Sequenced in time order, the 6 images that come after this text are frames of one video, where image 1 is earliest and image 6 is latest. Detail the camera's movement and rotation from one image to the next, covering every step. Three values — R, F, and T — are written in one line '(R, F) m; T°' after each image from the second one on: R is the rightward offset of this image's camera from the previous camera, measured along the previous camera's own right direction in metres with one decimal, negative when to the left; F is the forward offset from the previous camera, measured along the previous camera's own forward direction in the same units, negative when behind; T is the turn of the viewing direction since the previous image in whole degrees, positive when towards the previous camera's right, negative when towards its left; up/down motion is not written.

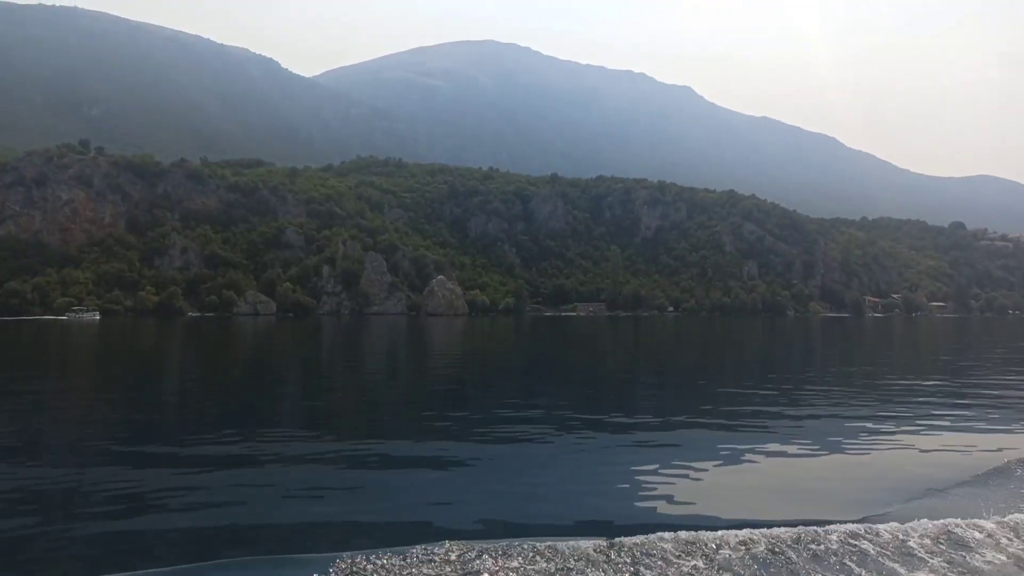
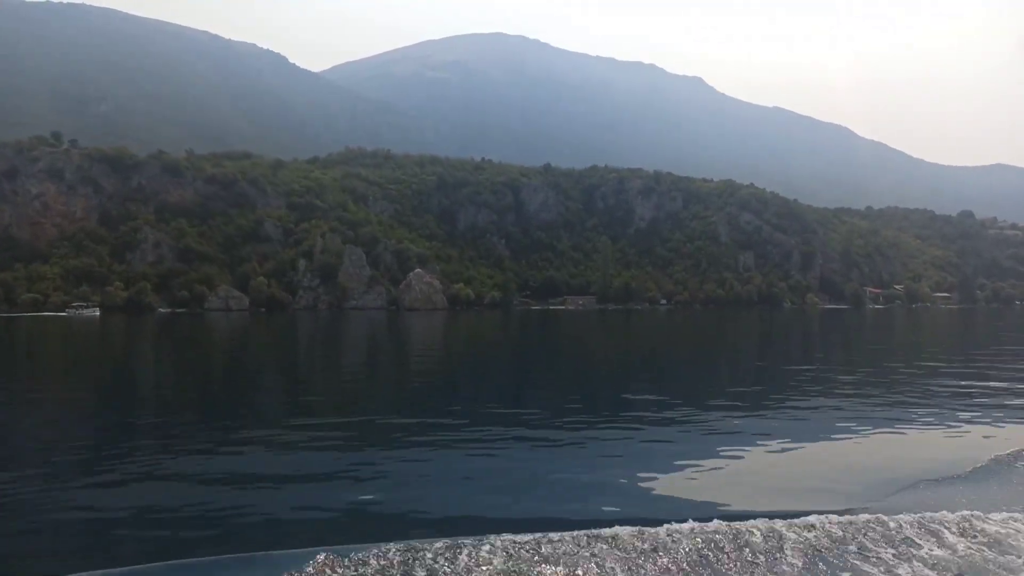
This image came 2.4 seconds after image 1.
(+2.0, +1.8) m; -1°
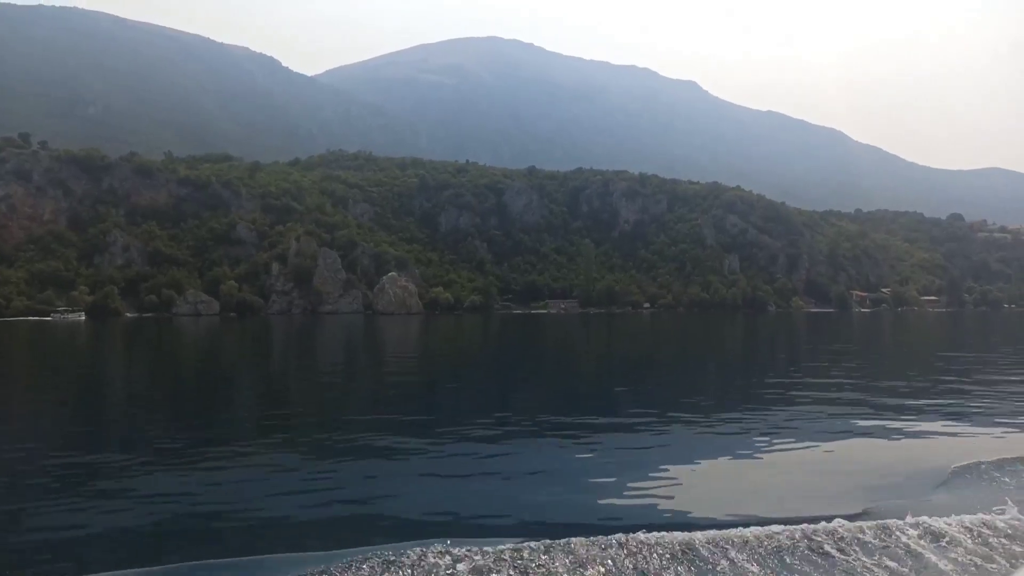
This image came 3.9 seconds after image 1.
(+1.1, +1.1) m; 0°
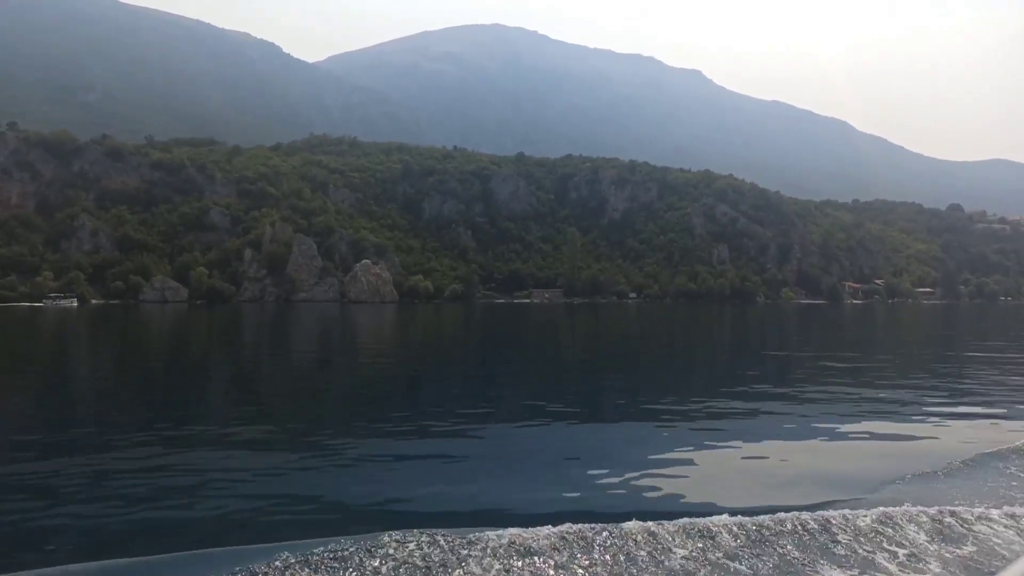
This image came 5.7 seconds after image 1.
(+1.6, +1.5) m; 0°
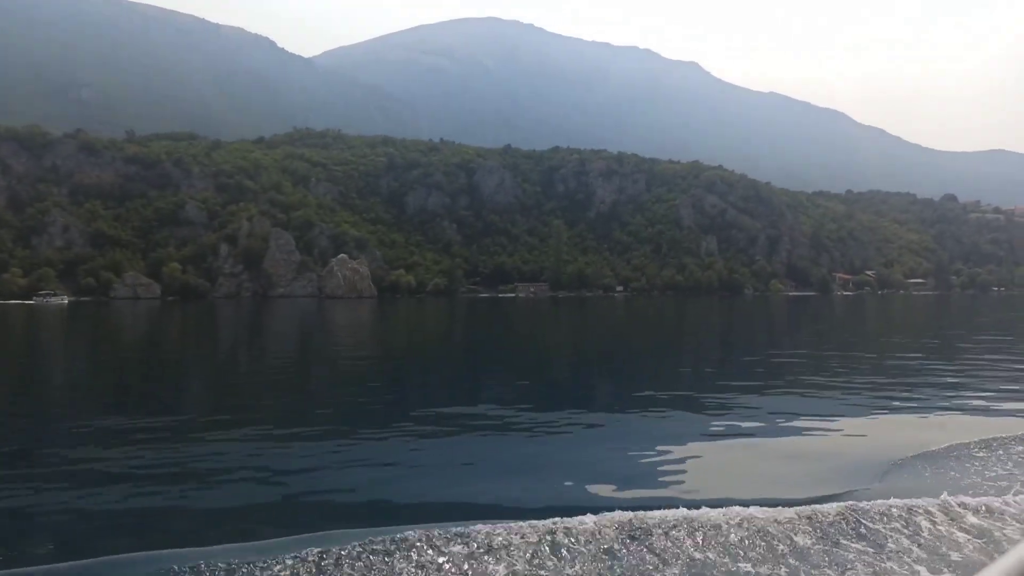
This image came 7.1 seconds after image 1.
(+1.1, +1.0) m; 0°
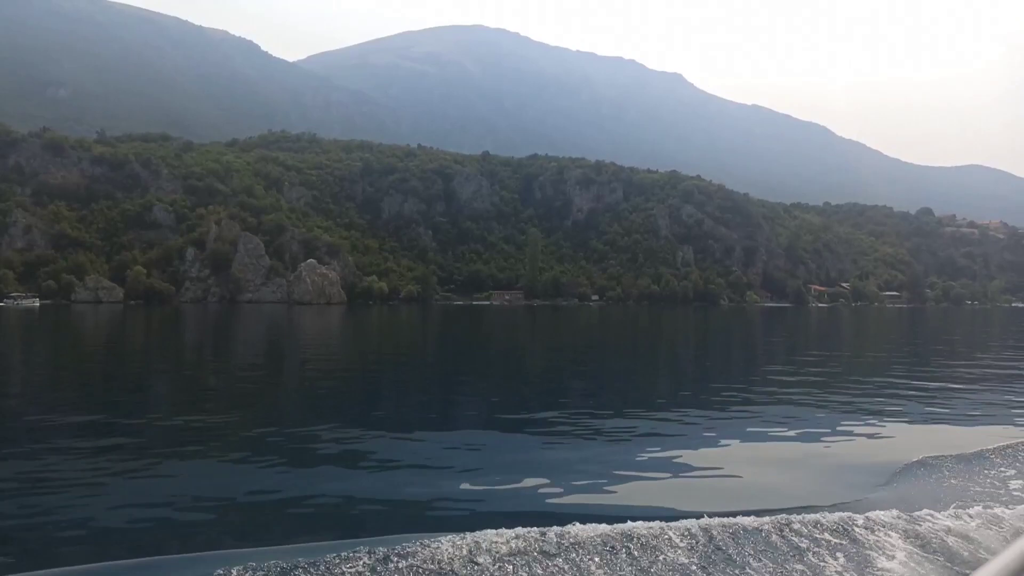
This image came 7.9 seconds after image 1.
(+0.5, +0.7) m; +1°
